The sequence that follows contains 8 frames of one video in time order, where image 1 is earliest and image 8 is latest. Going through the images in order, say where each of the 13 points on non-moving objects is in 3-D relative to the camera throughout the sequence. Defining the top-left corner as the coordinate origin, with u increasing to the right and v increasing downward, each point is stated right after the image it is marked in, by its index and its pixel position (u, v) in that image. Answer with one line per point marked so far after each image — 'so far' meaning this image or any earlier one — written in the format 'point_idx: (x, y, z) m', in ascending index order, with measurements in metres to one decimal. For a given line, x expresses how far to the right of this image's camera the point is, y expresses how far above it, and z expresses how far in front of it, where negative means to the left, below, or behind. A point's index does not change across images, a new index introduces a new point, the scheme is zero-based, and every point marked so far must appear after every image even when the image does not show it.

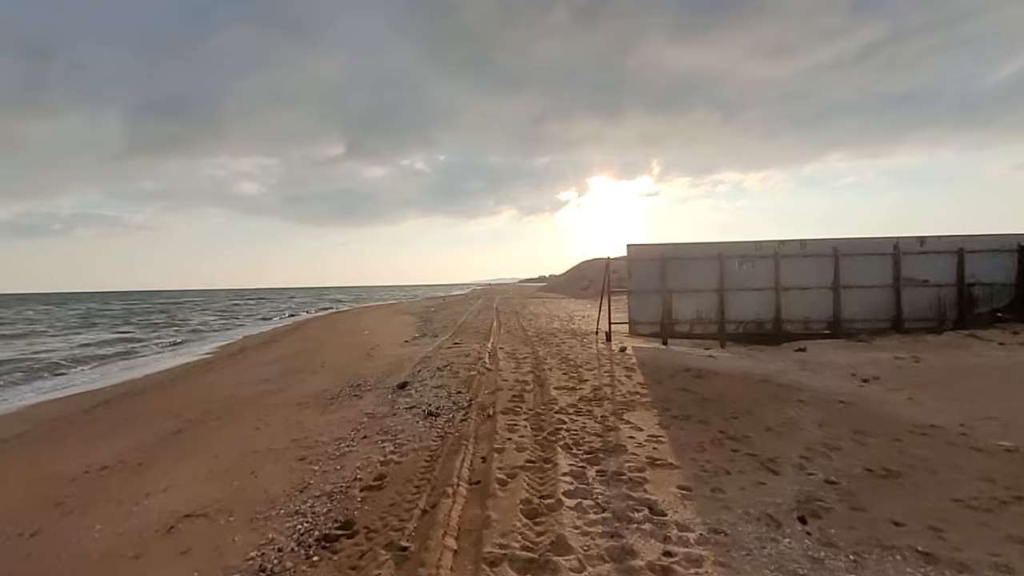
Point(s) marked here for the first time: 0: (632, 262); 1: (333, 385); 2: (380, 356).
0: (+3.9, +0.8, +15.6) m
1: (-3.8, -2.1, +10.0) m
2: (-3.7, -1.9, +13.4) m
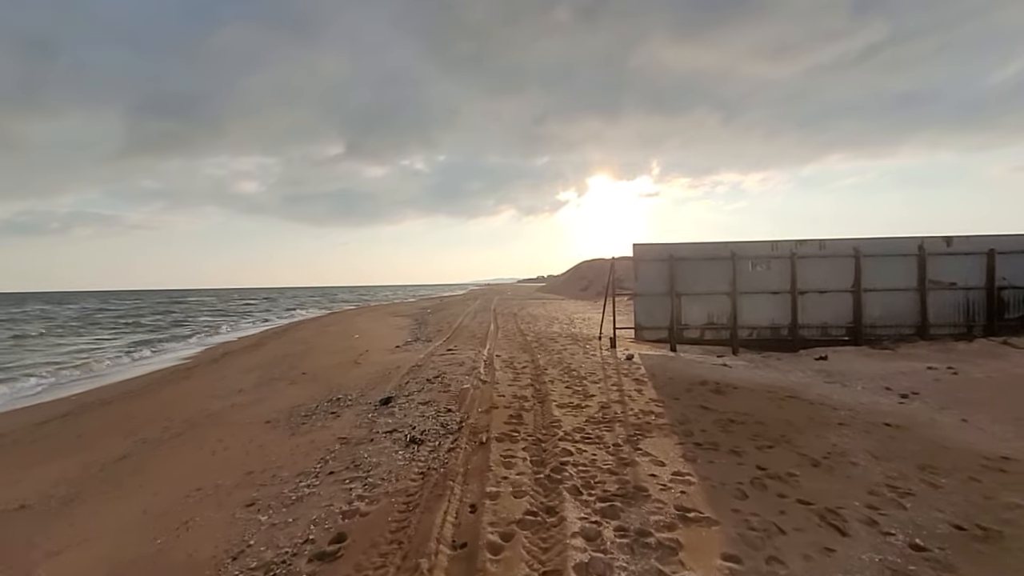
0: (+3.8, +0.8, +14.6) m
1: (-3.8, -2.1, +9.0) m
2: (-3.7, -2.0, +12.4) m
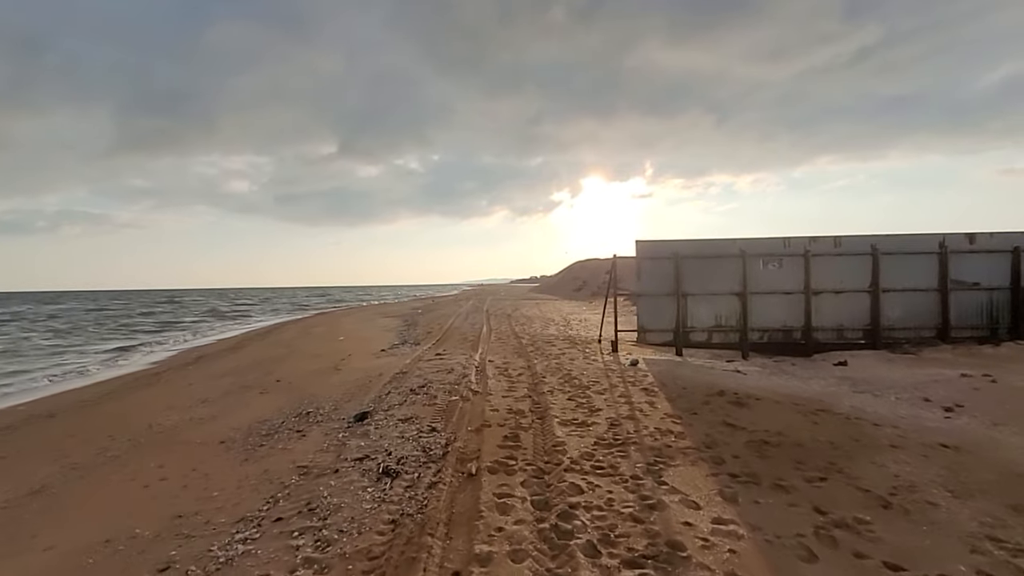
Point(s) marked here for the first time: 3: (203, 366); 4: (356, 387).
0: (+3.6, +0.8, +13.6) m
1: (-3.9, -2.1, +7.9) m
2: (-3.9, -2.0, +11.4) m
3: (-9.8, -2.5, +15.1) m
4: (-3.0, -1.9, +9.1) m
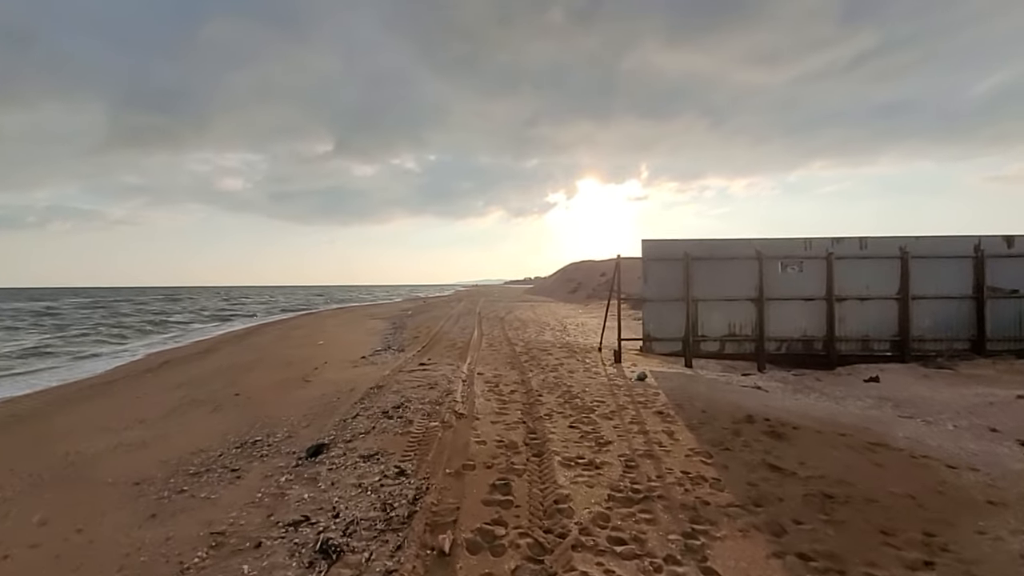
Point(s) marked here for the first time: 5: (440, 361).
0: (+3.5, +0.7, +12.3) m
1: (-4.0, -2.1, +6.6) m
2: (-4.0, -2.0, +10.0) m
3: (-10.0, -2.5, +13.7) m
4: (-3.1, -1.9, +7.8) m
5: (-1.7, -1.8, +11.7) m
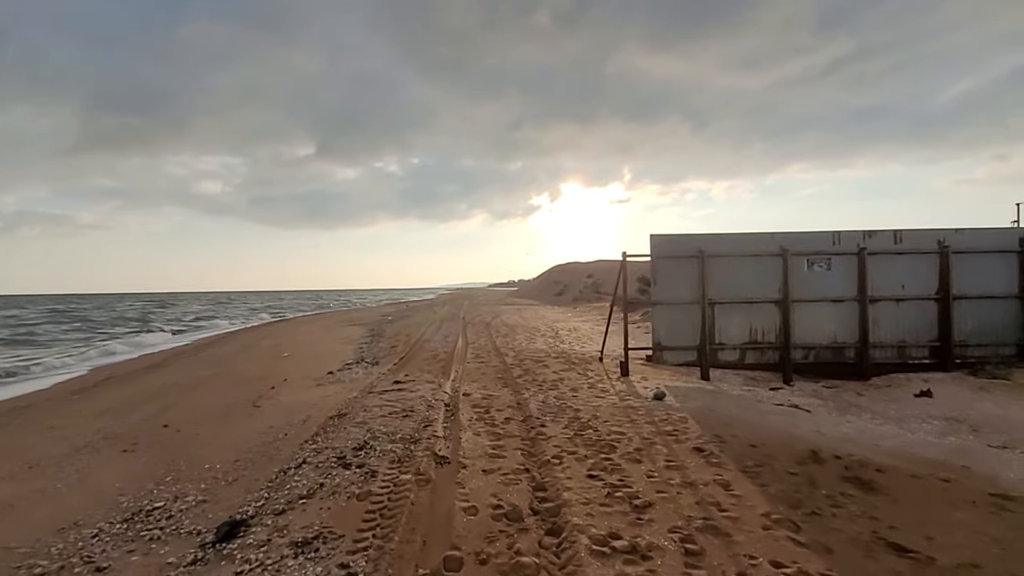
0: (+3.3, +0.6, +10.8) m
1: (-4.0, -2.2, +4.8) m
2: (-4.1, -2.1, +8.2) m
3: (-10.2, -2.6, +11.7) m
4: (-3.2, -2.0, +6.0) m
5: (-1.9, -1.9, +9.9) m
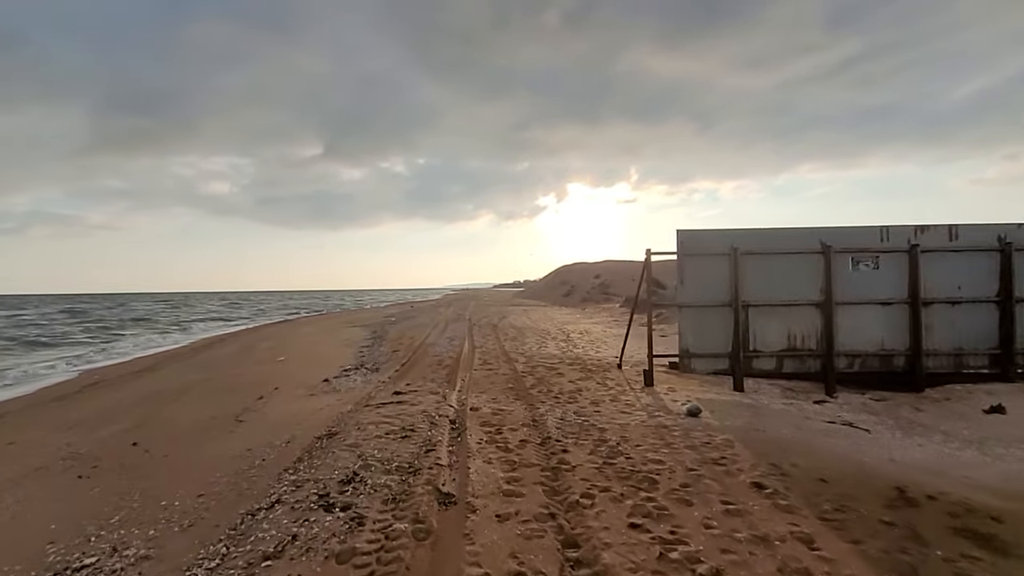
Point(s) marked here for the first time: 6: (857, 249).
0: (+3.5, +0.6, +9.8) m
1: (-3.9, -2.2, +3.8) m
2: (-3.9, -2.1, +7.3) m
3: (-10.0, -2.6, +10.8) m
4: (-3.0, -2.0, +5.1) m
5: (-1.7, -1.9, +8.9) m
6: (+6.9, +0.8, +9.6) m
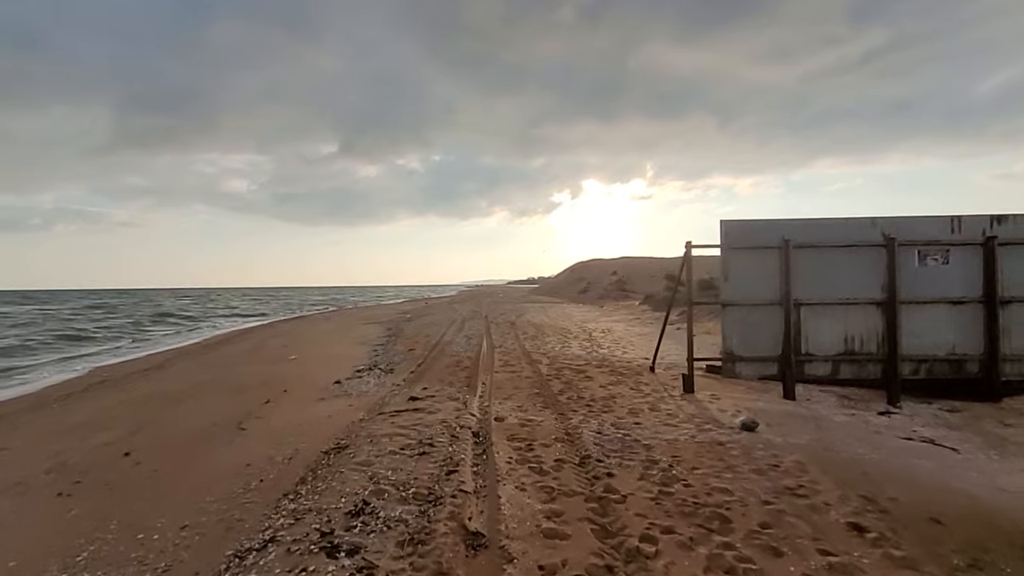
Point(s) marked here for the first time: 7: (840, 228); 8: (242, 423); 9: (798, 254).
0: (+4.0, +0.7, +8.8) m
1: (-3.6, -2.1, +3.2) m
2: (-3.5, -2.0, +6.6) m
3: (-9.5, -2.5, +10.3) m
4: (-2.7, -2.0, +4.4) m
5: (-1.2, -1.8, +8.2) m
6: (+7.4, +0.8, +8.6) m
7: (+6.0, +1.1, +8.7) m
8: (-4.1, -2.1, +7.4) m
9: (+5.2, +0.6, +8.7) m
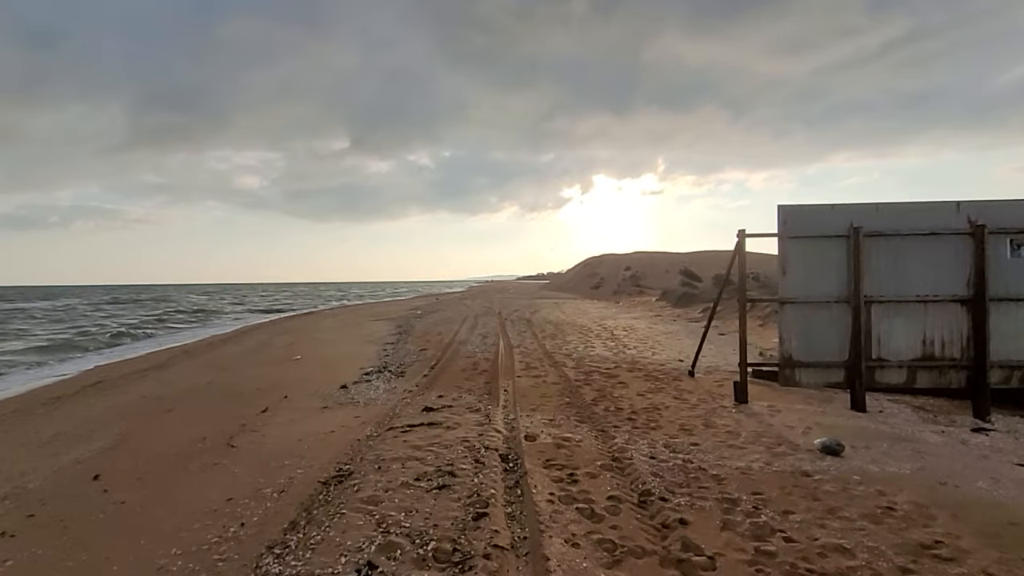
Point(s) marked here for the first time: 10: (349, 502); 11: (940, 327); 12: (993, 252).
0: (+4.4, +0.8, +7.7) m
1: (-3.2, -2.1, +2.2) m
2: (-3.1, -2.0, +5.6) m
3: (-9.0, -2.4, +9.5) m
4: (-2.3, -1.9, +3.4) m
5: (-0.8, -1.7, +7.2) m
6: (+7.9, +0.9, +7.4) m
7: (+6.4, +1.2, +7.6) m
8: (-3.7, -2.0, +6.5) m
9: (+5.7, +0.7, +7.6) m
10: (-1.4, -1.8, +4.1) m
11: (+6.7, -0.6, +7.5) m
12: (+7.5, +0.6, +7.4) m
